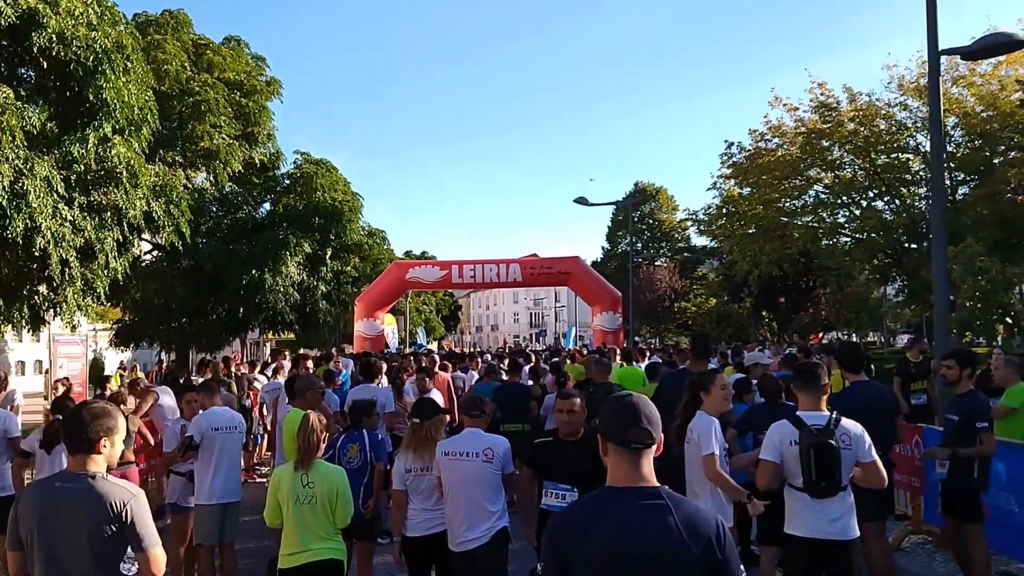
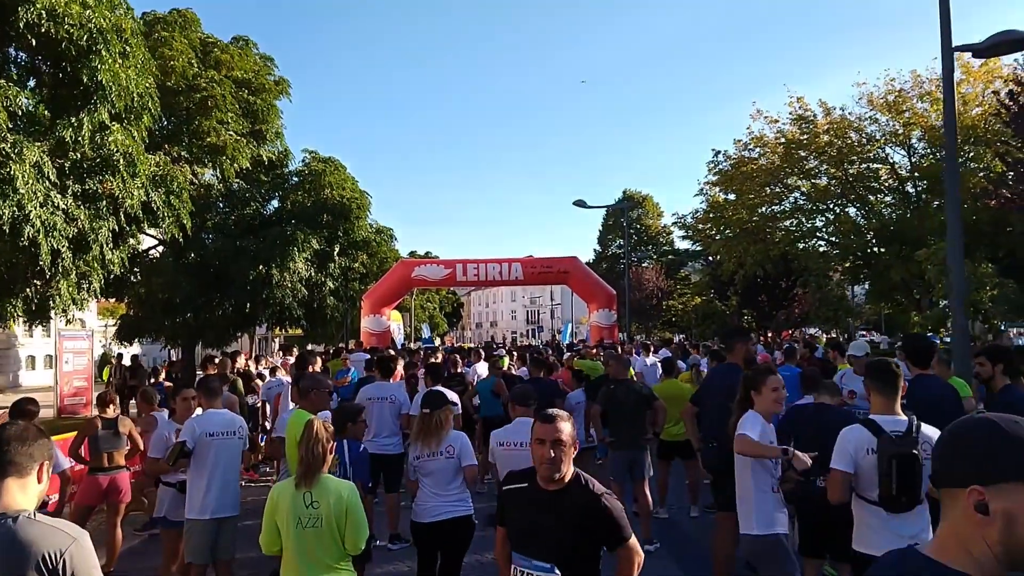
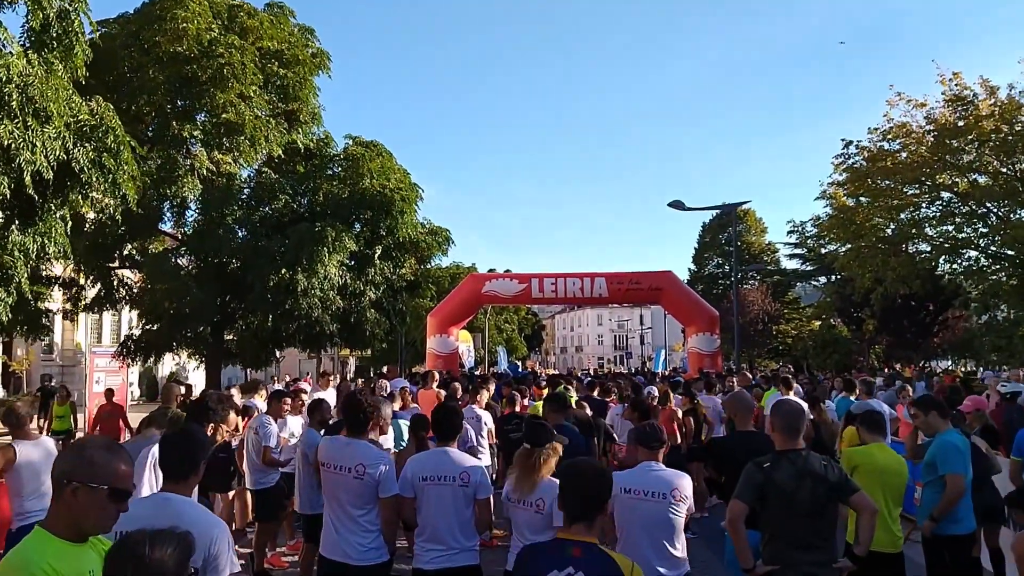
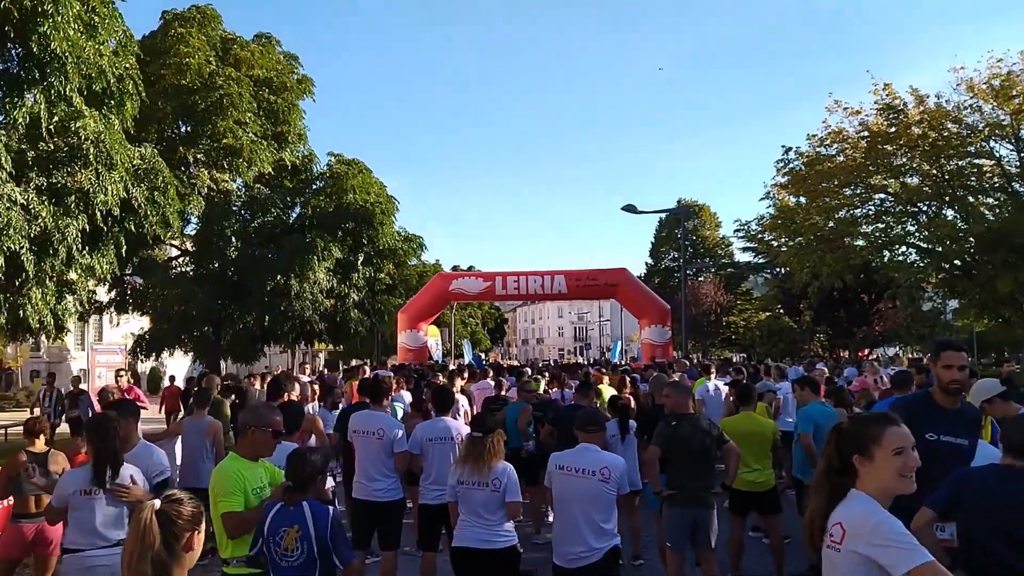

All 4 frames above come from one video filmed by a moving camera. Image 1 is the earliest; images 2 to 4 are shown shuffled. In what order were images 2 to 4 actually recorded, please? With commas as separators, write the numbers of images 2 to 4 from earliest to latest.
2, 4, 3
